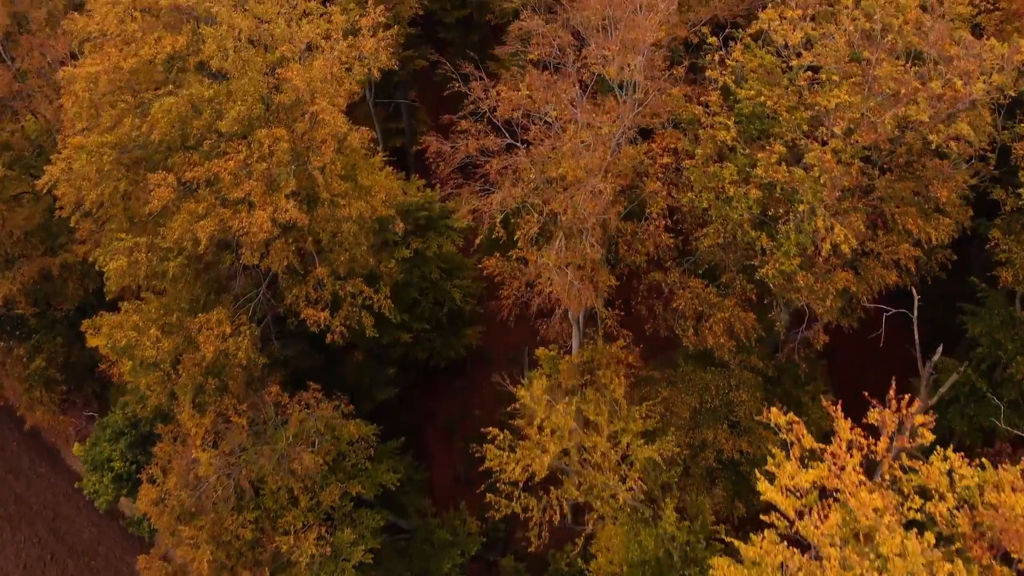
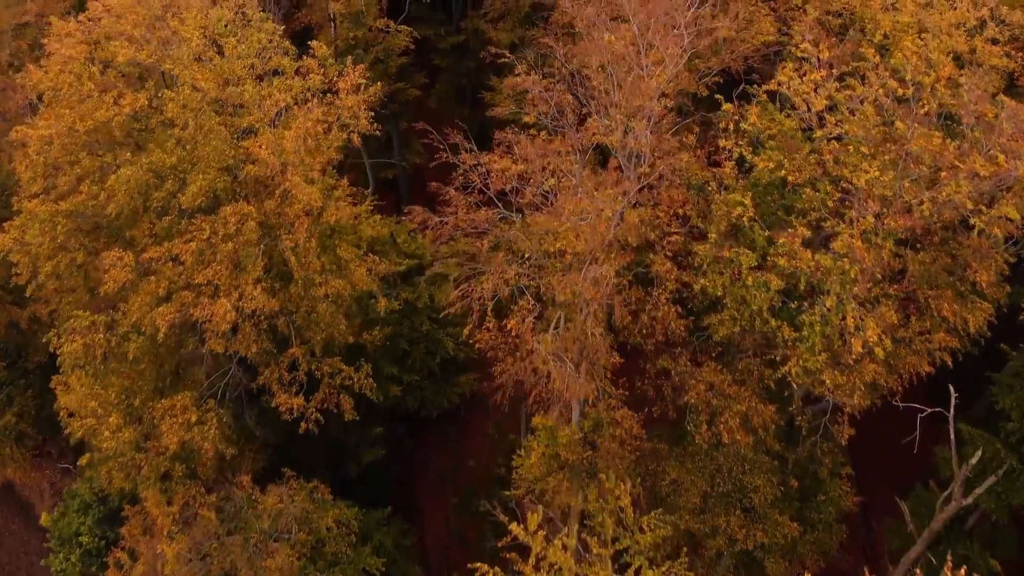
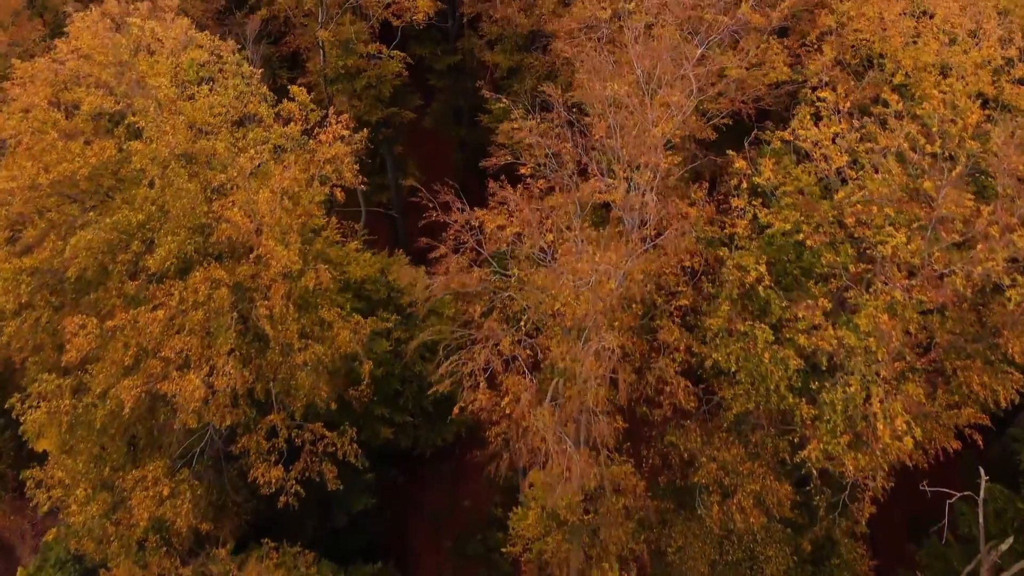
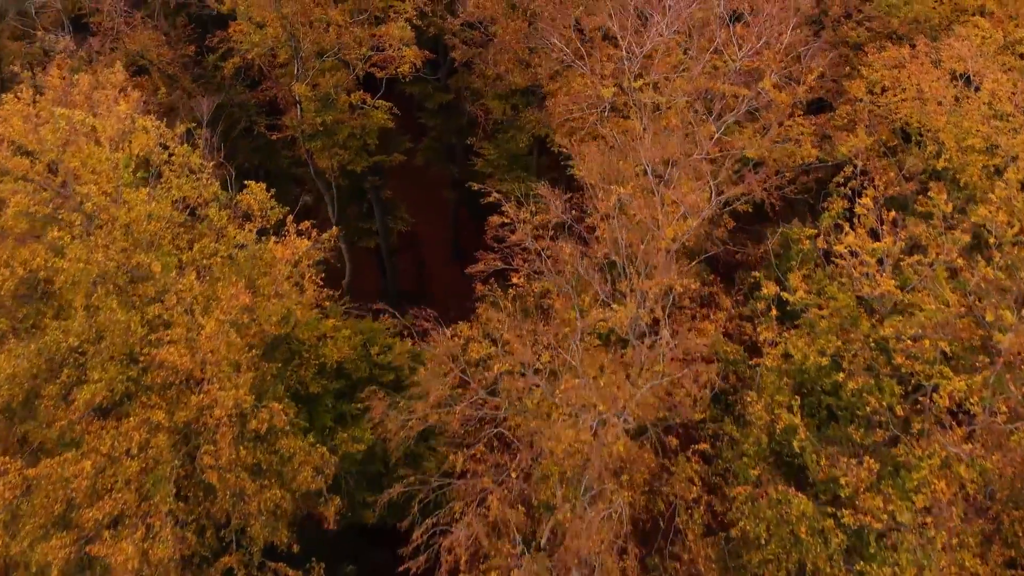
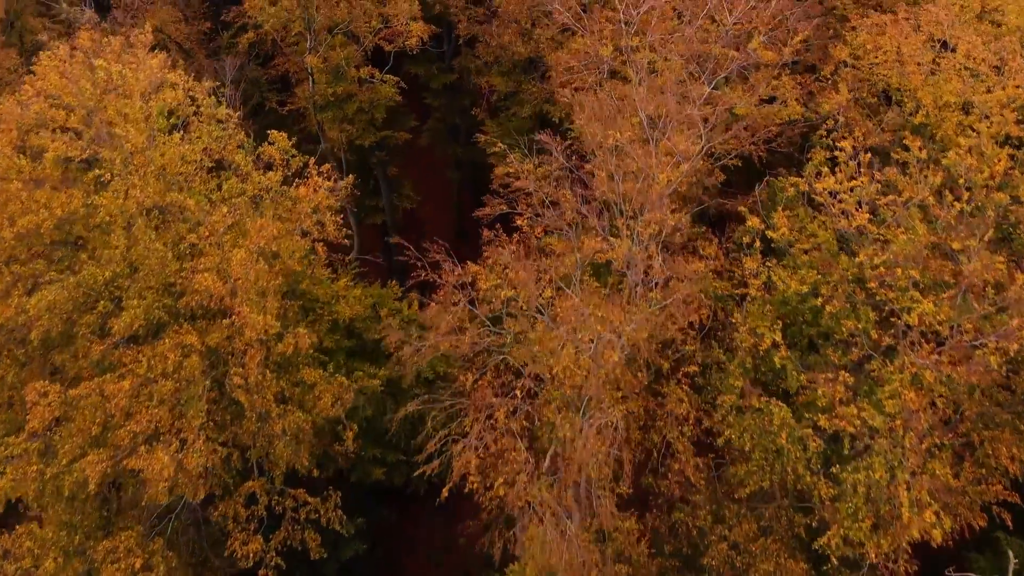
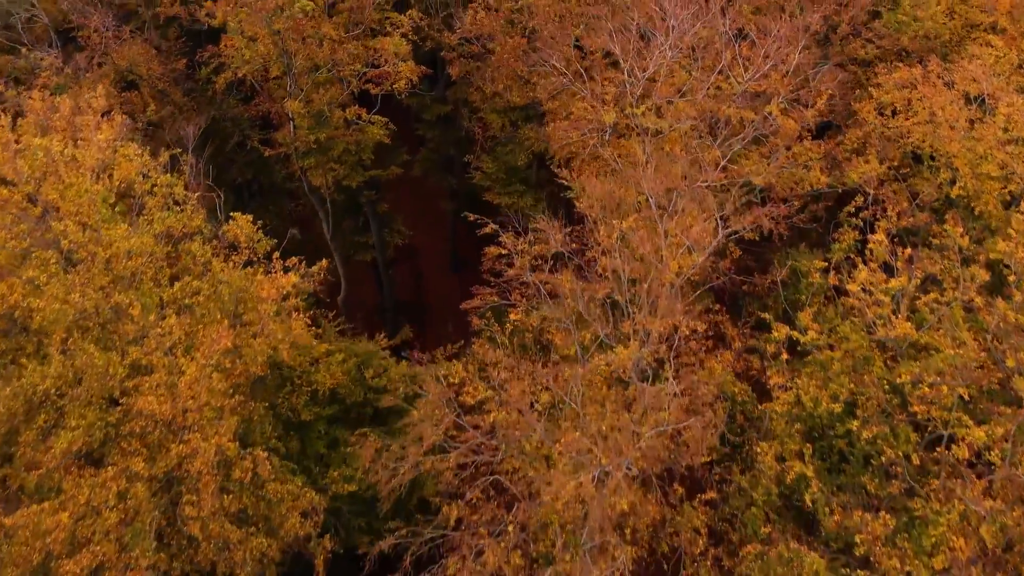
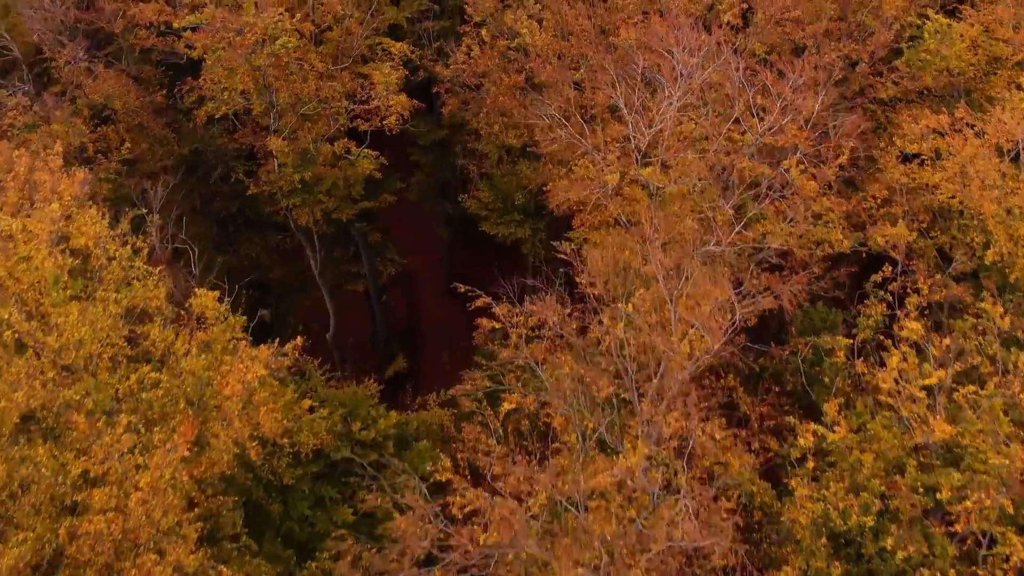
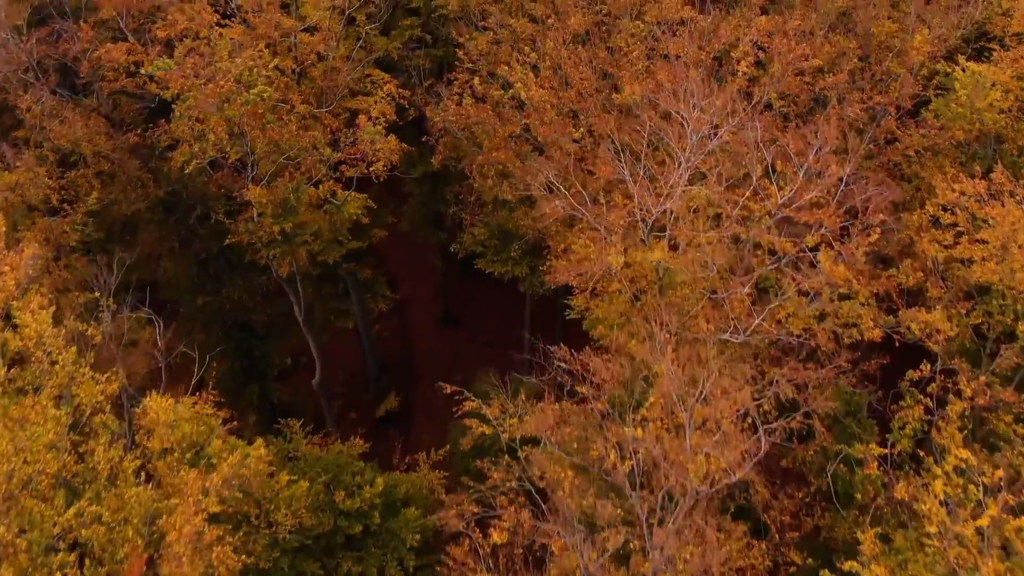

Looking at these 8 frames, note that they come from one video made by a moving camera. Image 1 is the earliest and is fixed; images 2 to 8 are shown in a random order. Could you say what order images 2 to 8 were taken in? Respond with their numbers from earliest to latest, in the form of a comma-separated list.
2, 3, 5, 4, 6, 7, 8
